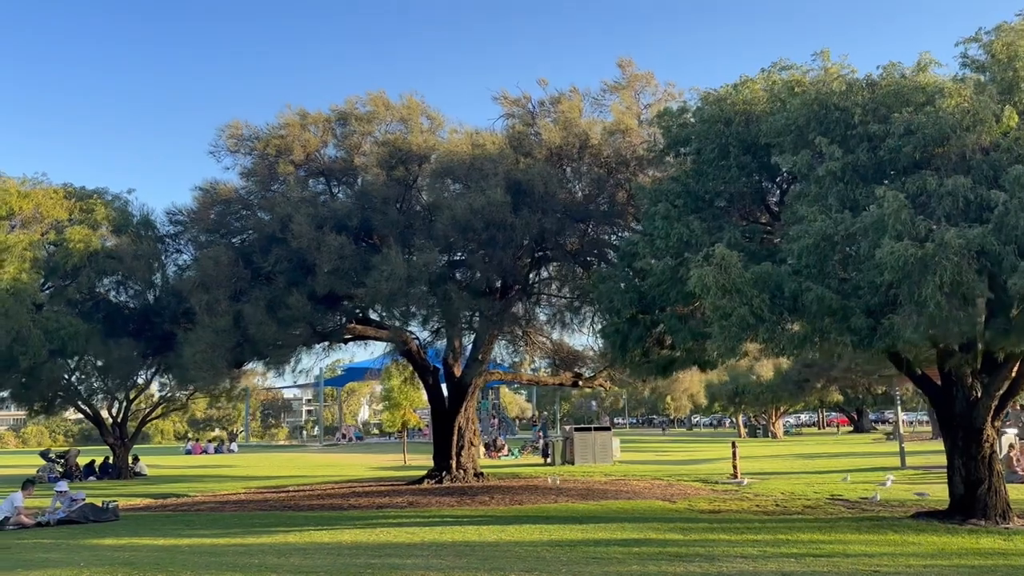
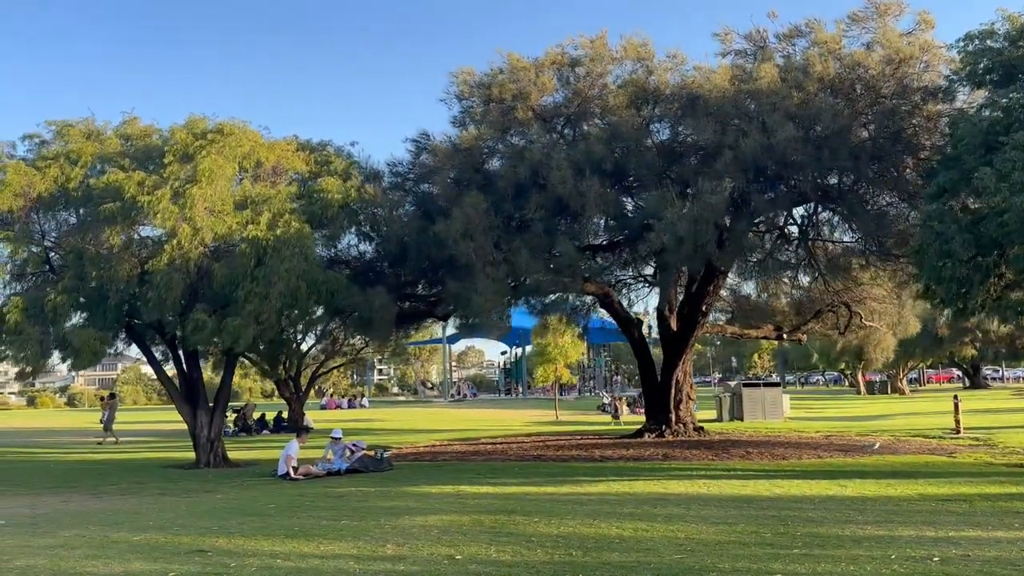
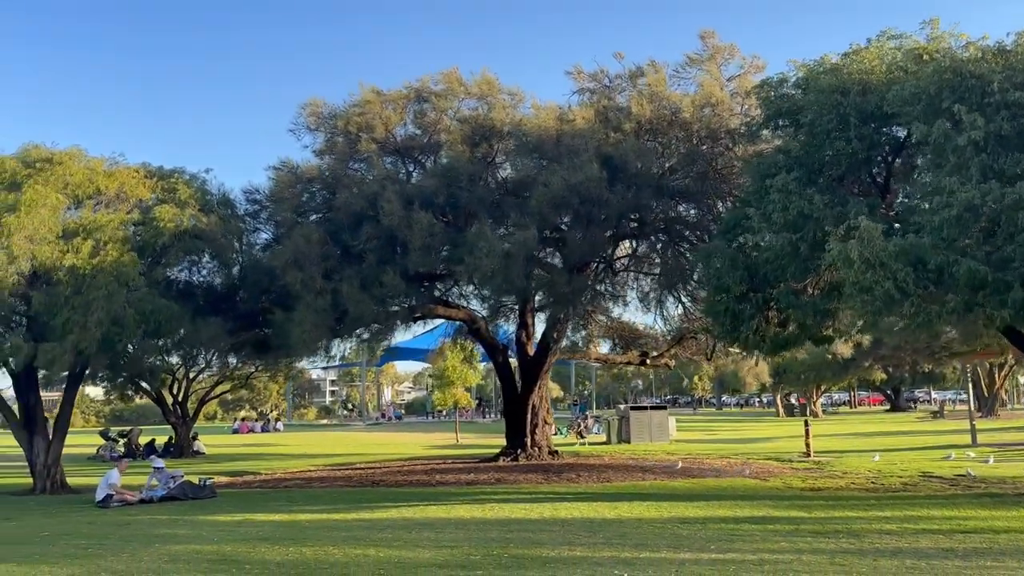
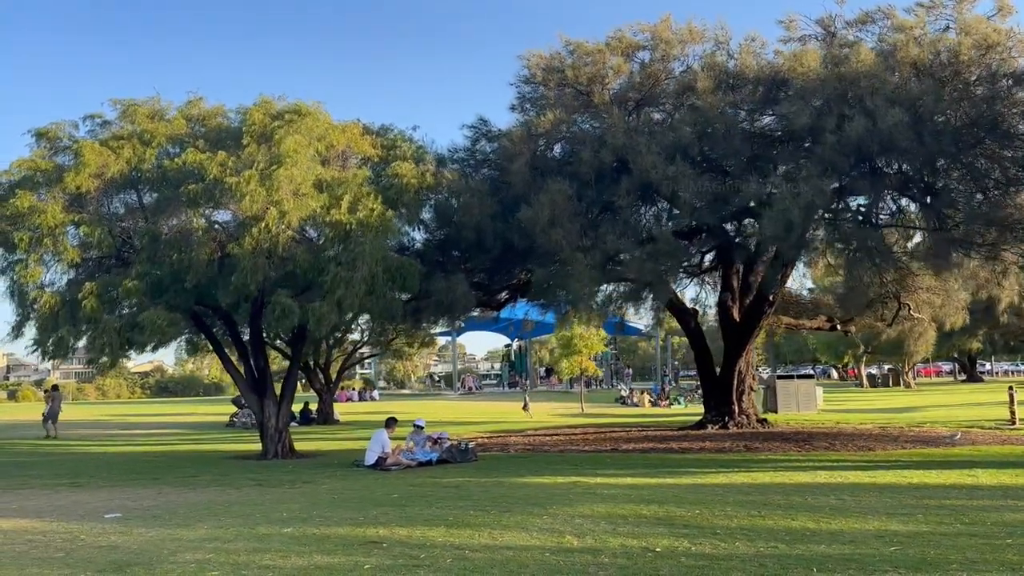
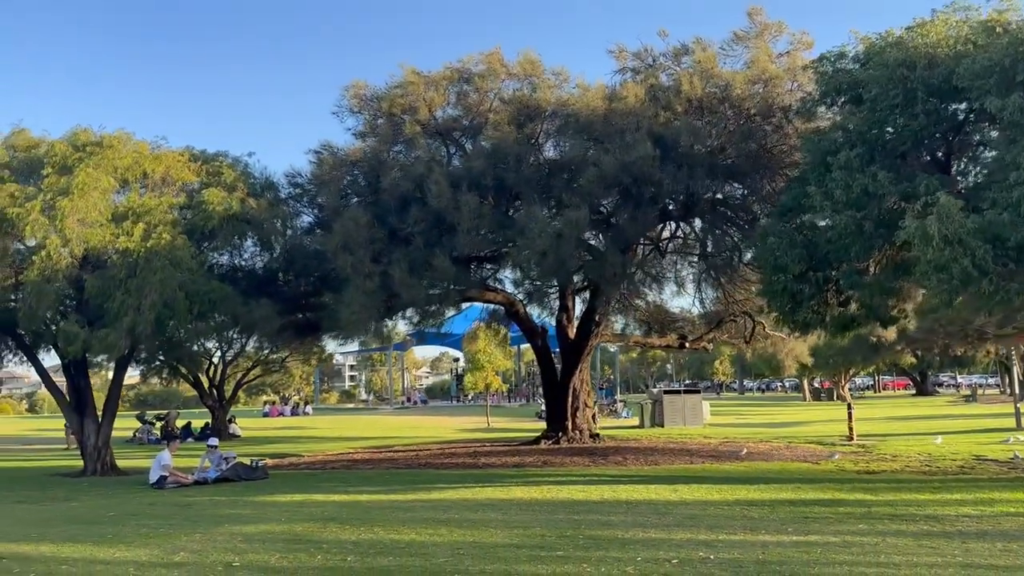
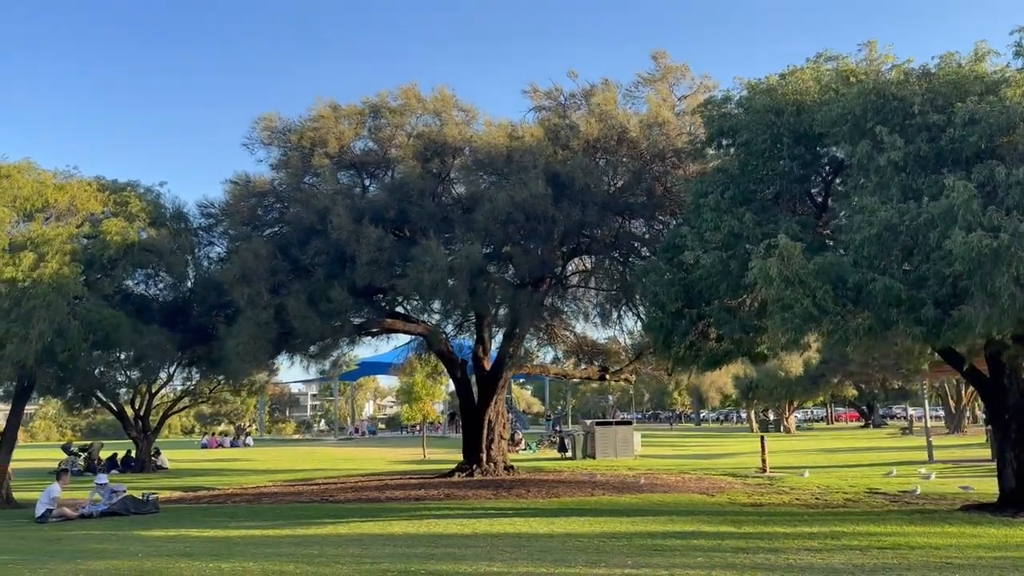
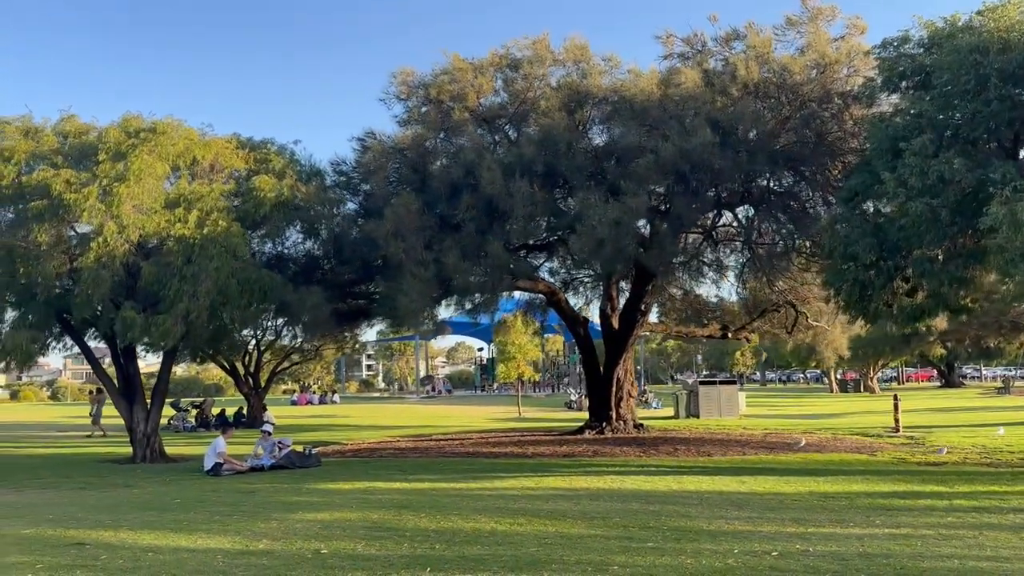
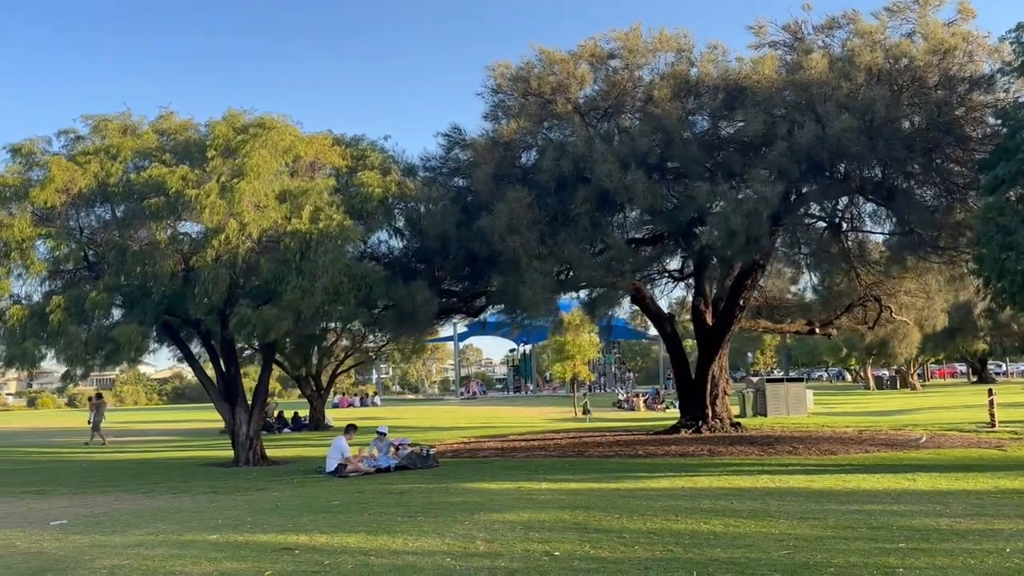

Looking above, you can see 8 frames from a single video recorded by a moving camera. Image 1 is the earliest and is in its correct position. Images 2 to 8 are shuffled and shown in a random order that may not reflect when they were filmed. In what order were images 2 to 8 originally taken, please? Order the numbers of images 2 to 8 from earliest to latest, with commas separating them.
6, 3, 5, 7, 2, 8, 4
